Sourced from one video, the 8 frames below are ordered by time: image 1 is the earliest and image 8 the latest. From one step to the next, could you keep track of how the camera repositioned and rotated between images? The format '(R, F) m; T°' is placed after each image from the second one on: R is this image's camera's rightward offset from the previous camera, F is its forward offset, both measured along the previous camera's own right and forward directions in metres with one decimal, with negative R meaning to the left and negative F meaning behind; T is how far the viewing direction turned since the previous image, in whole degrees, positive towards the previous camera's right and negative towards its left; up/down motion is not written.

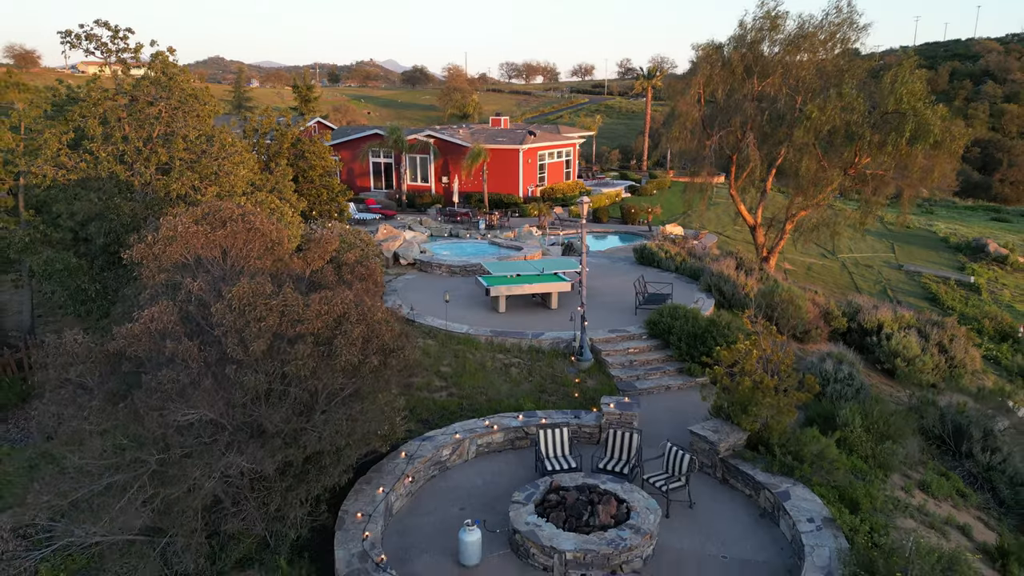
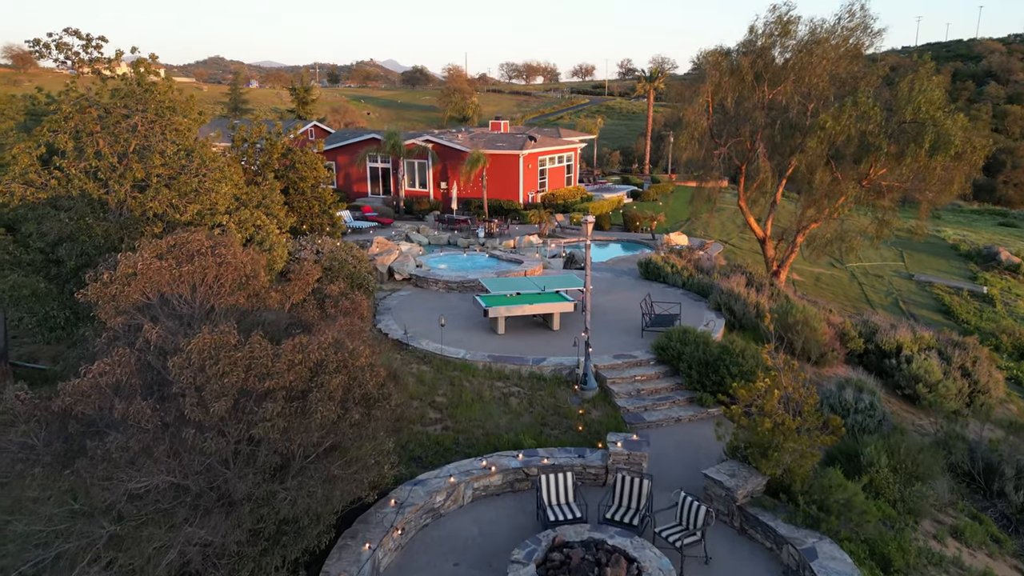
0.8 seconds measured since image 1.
(0.0, +0.8) m; 0°
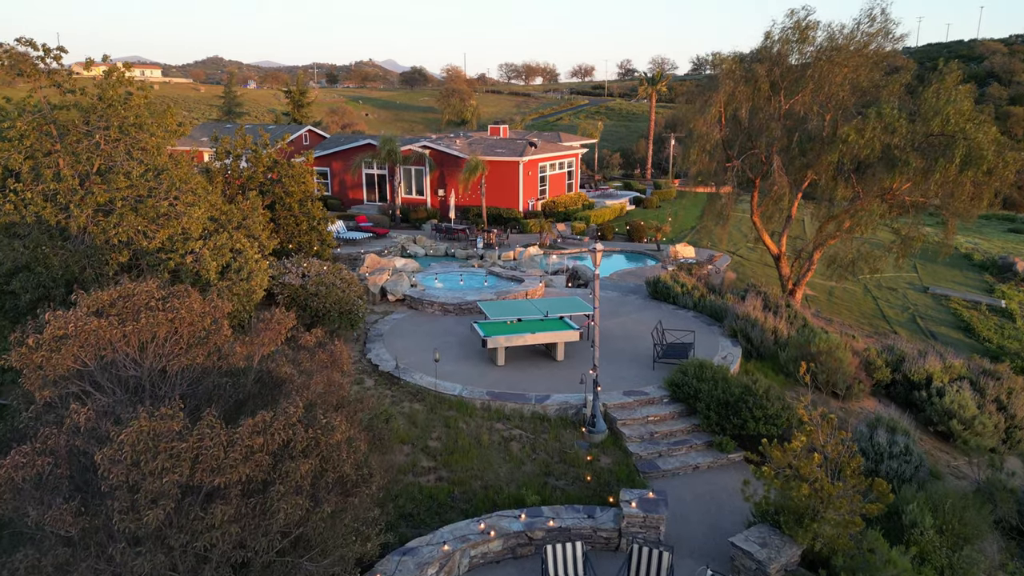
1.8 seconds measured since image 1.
(0.0, +1.1) m; 0°
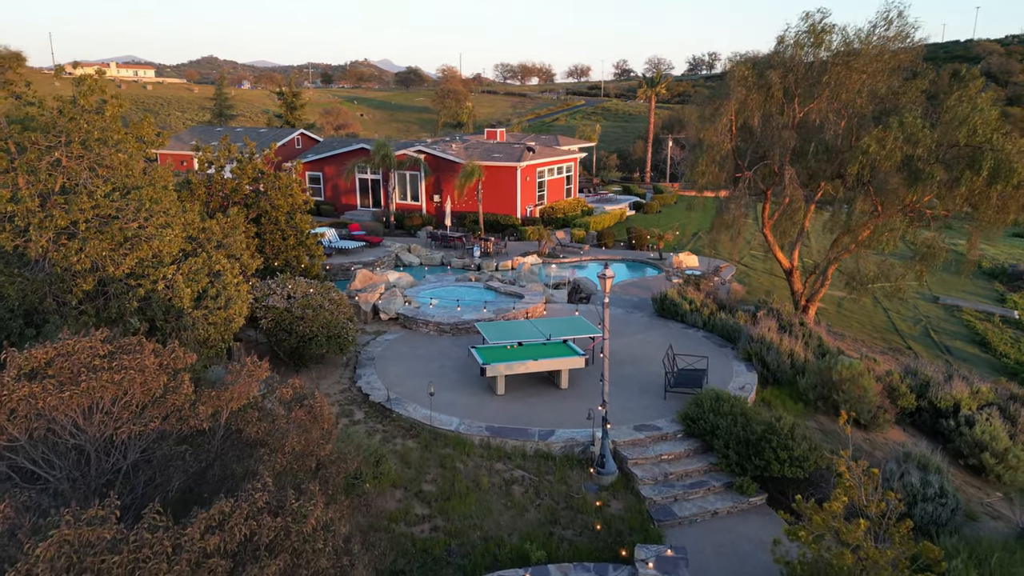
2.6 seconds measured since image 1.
(-0.1, +1.0) m; 0°
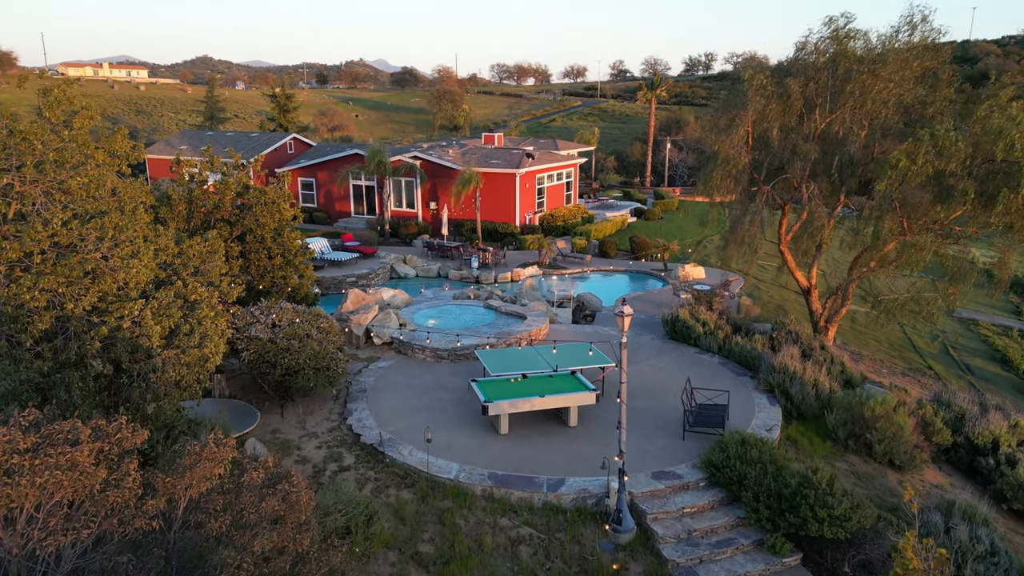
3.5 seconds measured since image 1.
(-0.1, +1.1) m; 0°
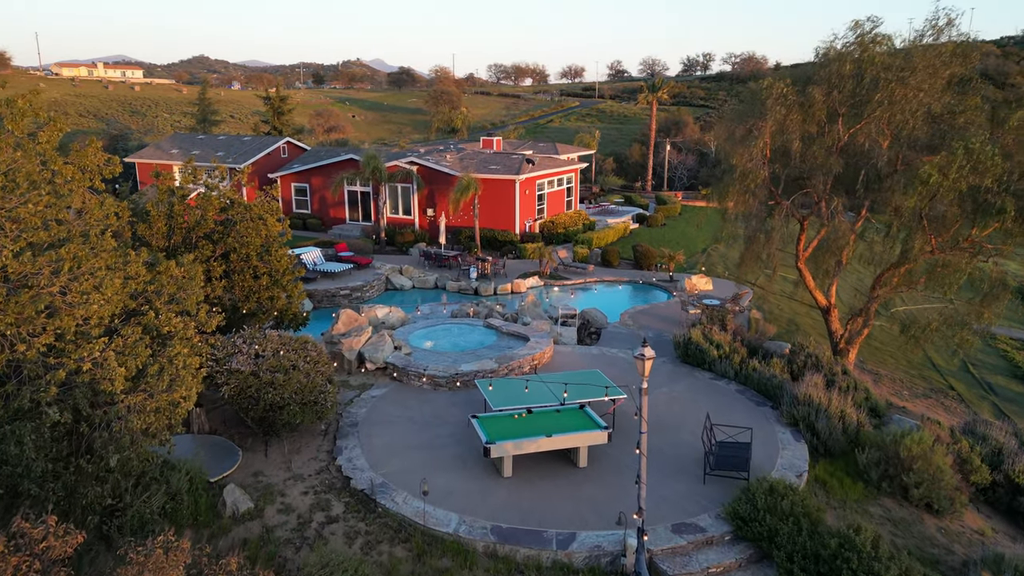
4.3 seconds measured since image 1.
(-0.1, +1.0) m; 0°
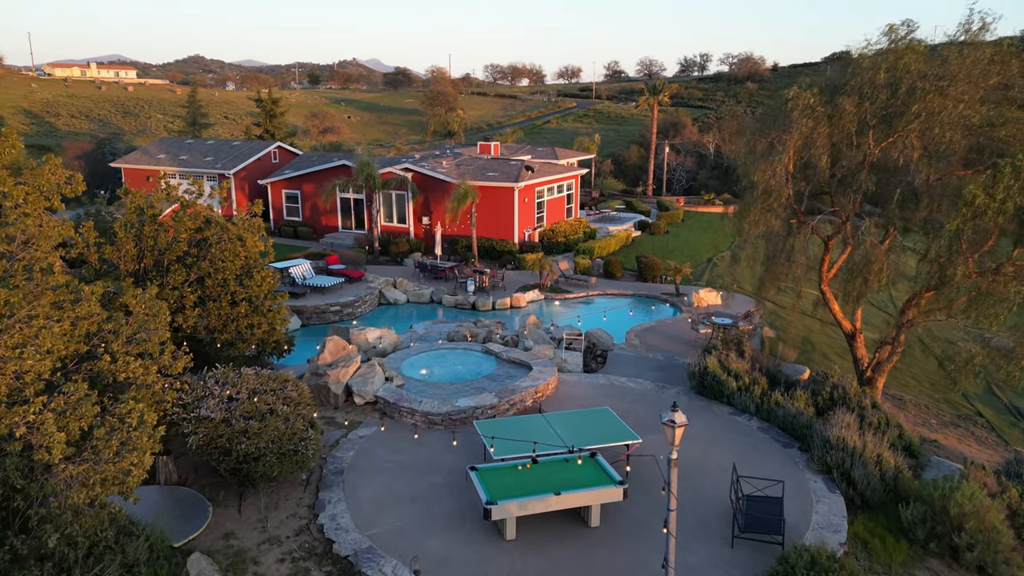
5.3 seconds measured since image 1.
(-0.1, +1.2) m; 0°
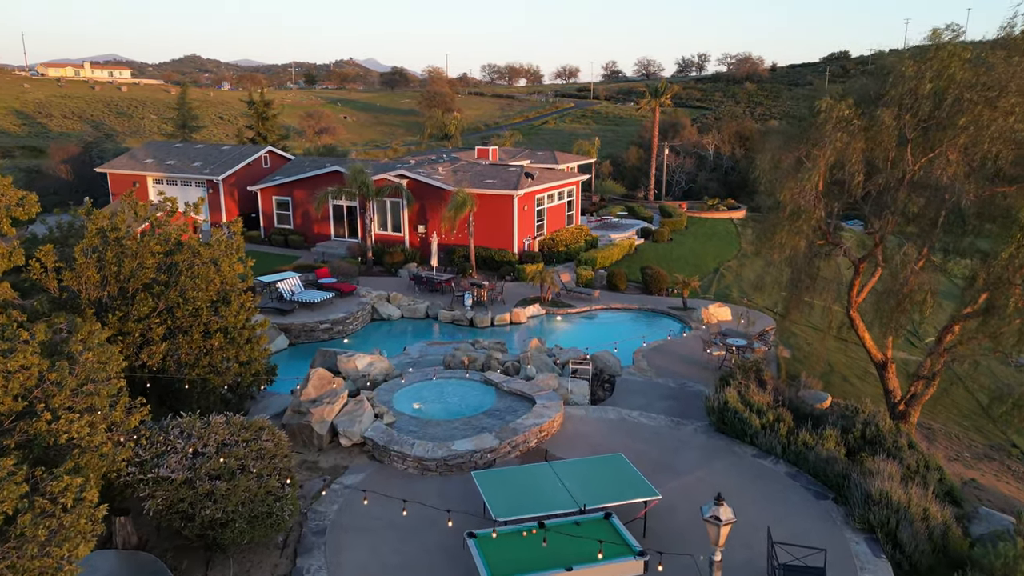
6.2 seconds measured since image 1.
(-0.1, +1.3) m; 0°
